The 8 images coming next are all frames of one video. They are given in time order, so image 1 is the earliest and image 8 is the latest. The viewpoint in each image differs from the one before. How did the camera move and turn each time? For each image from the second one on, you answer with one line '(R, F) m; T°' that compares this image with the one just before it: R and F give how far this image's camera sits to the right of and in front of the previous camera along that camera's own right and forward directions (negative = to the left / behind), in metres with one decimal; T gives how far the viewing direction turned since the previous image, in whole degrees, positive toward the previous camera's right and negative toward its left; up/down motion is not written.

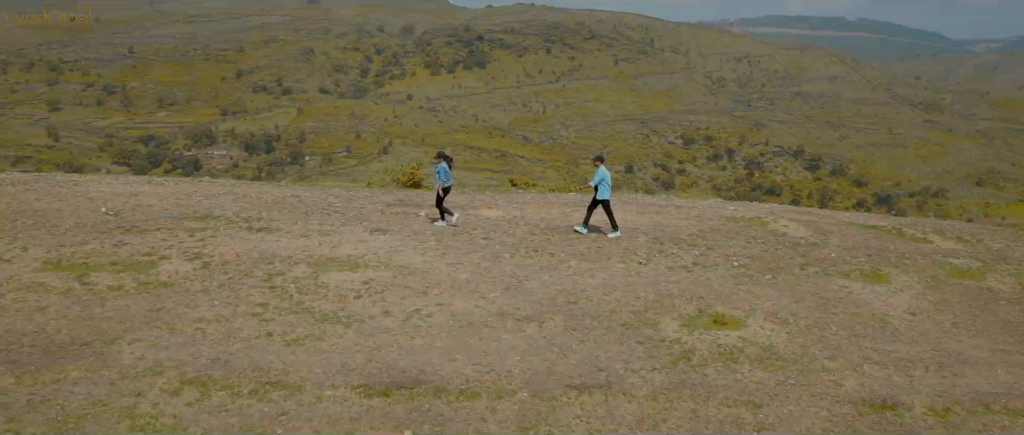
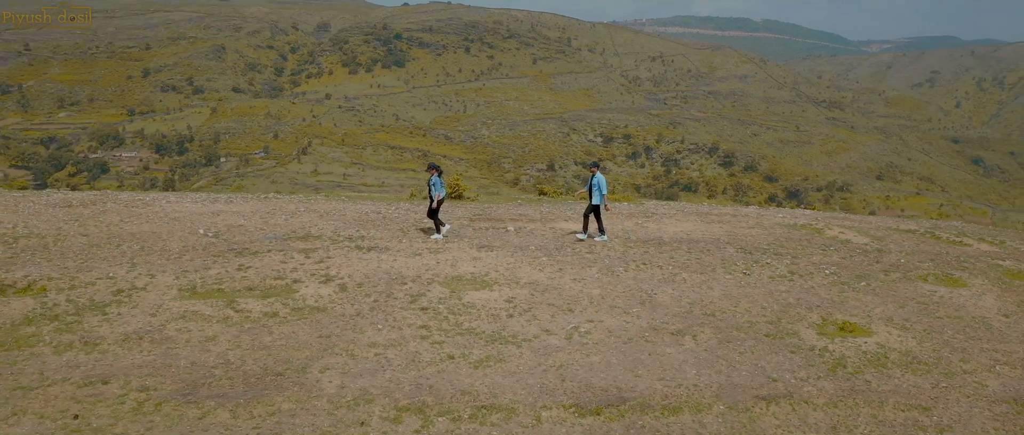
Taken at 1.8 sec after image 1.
(-3.4, -0.2) m; +6°
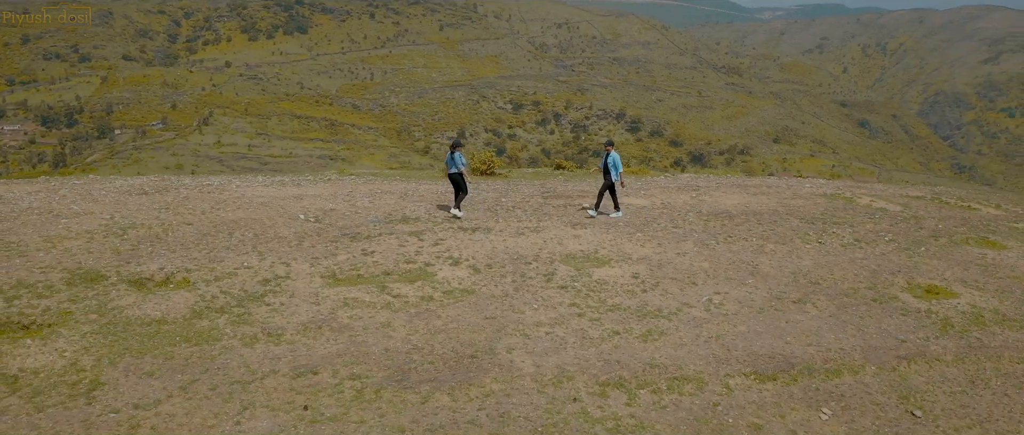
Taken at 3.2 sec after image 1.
(-3.5, -0.2) m; +7°
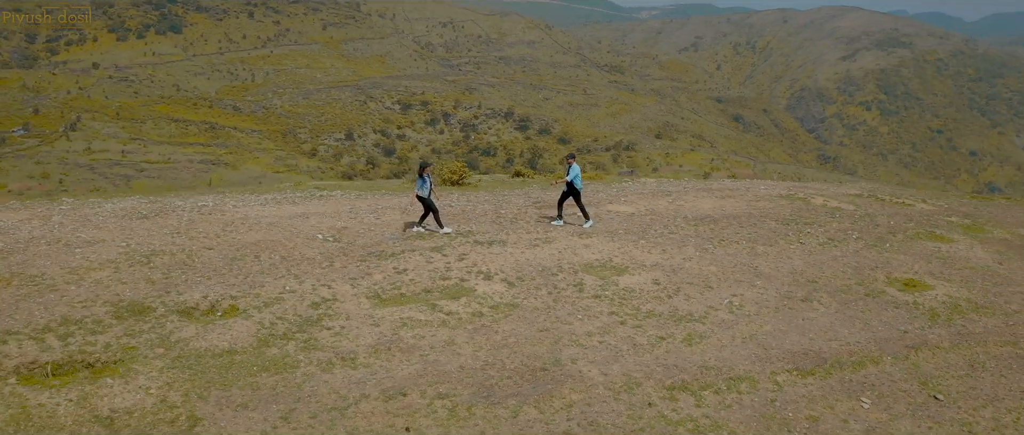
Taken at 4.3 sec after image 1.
(-2.3, -0.3) m; +8°
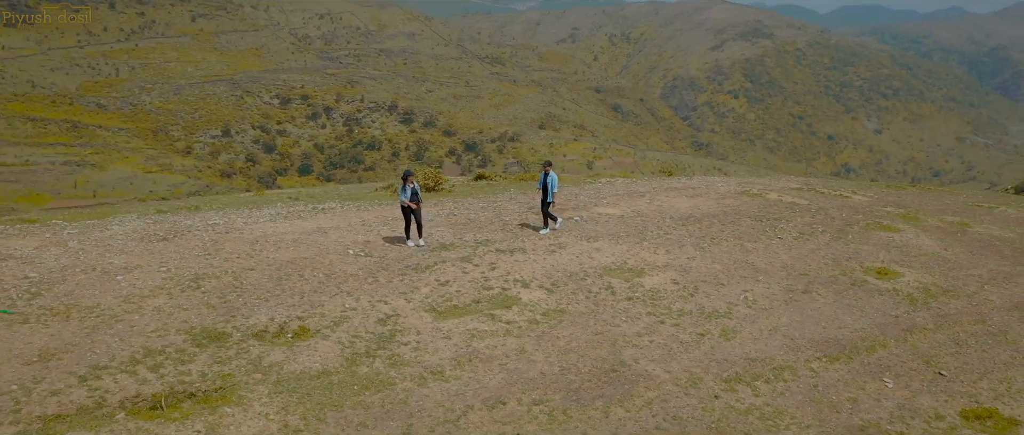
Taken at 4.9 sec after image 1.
(-2.6, -0.5) m; +8°
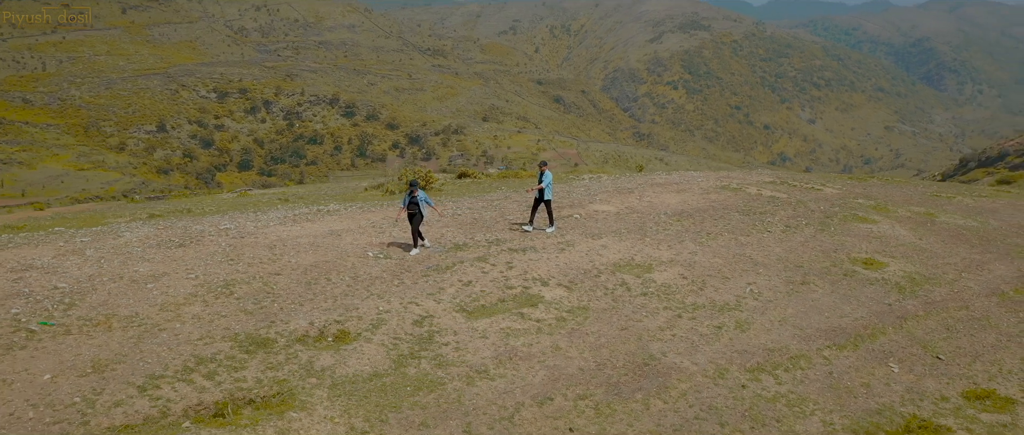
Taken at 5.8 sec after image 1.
(-1.3, -0.3) m; +4°
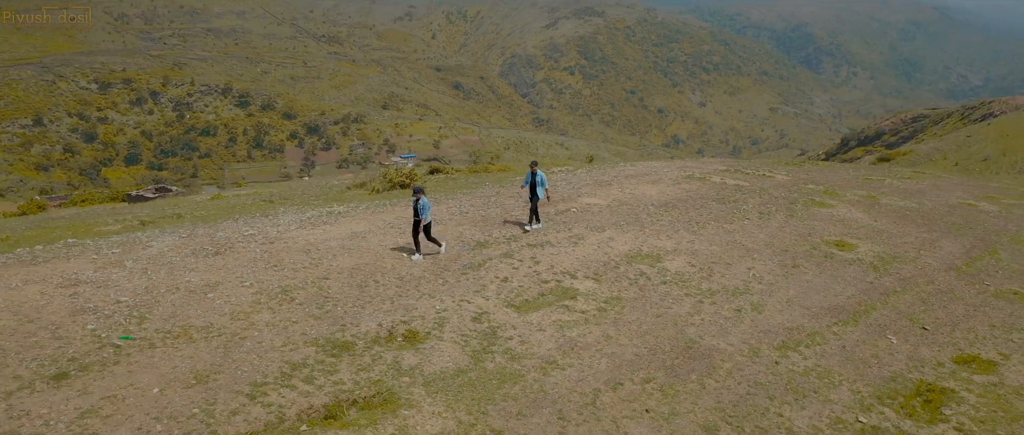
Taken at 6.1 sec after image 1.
(-2.4, -0.6) m; +7°
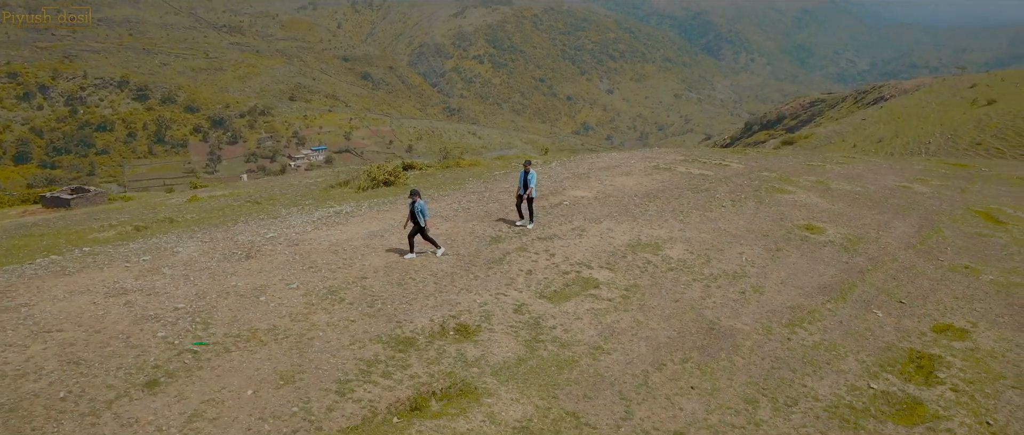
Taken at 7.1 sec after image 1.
(-2.1, -0.6) m; +6°
